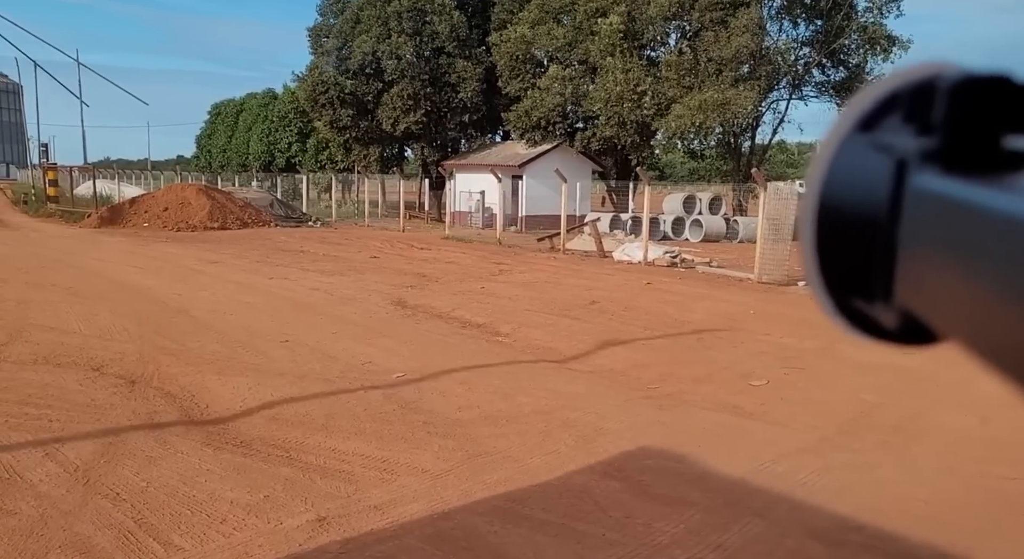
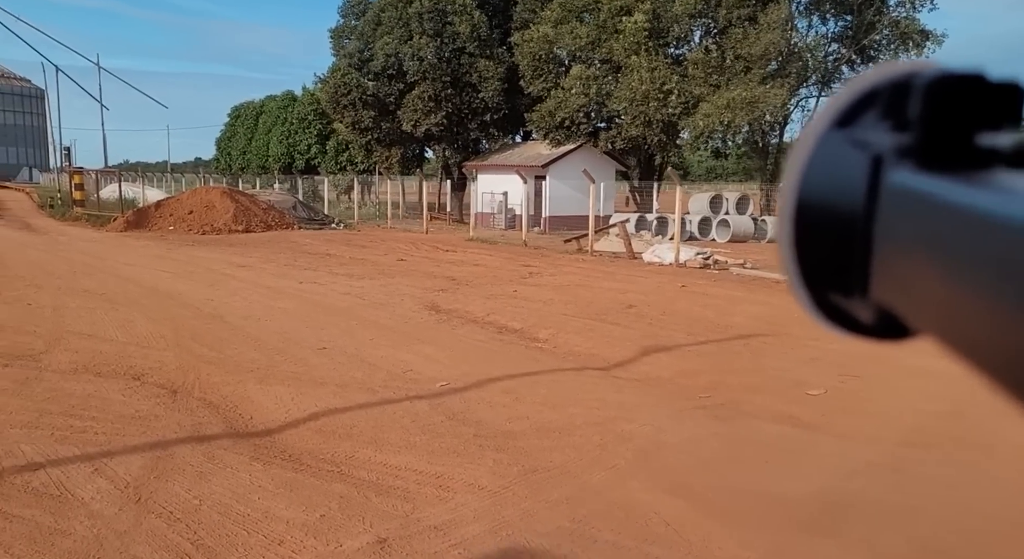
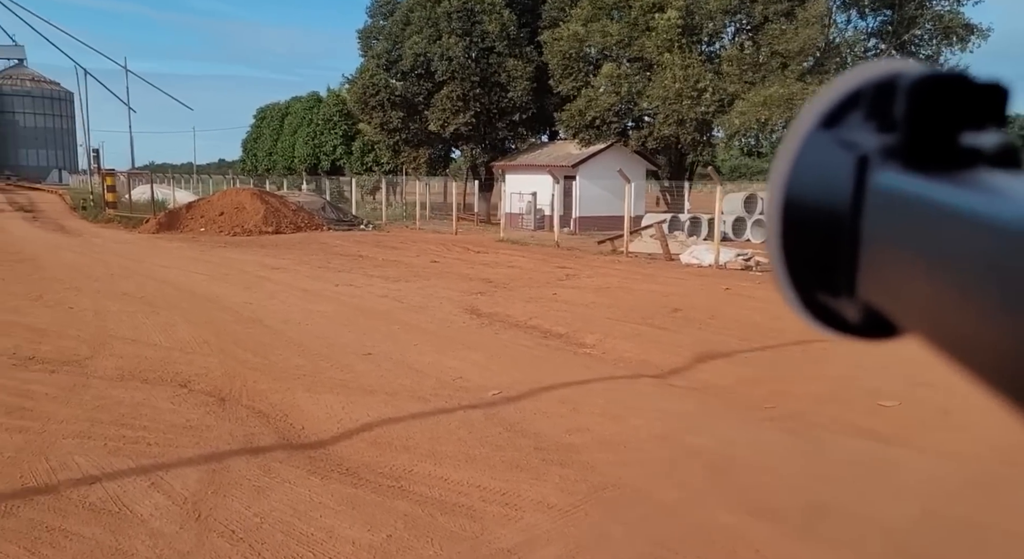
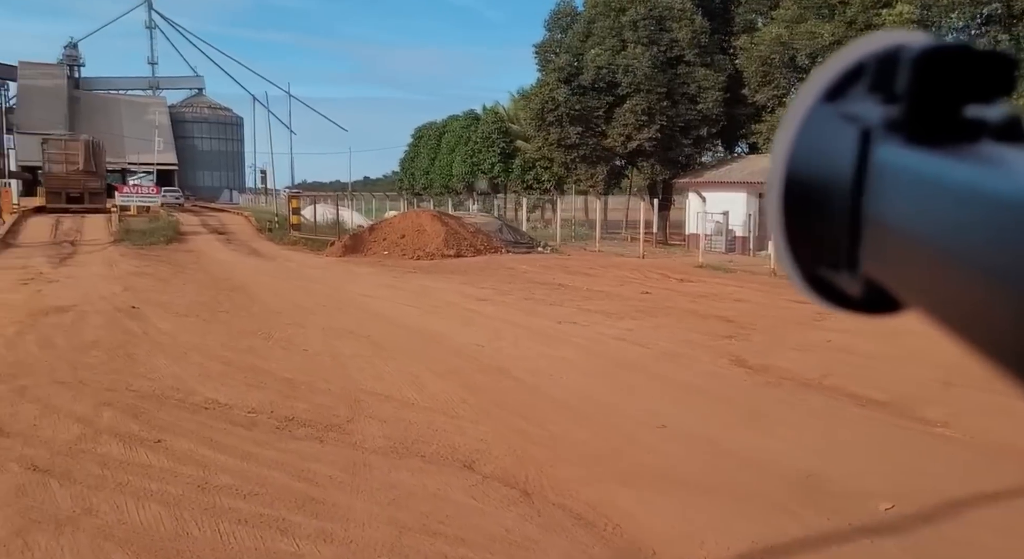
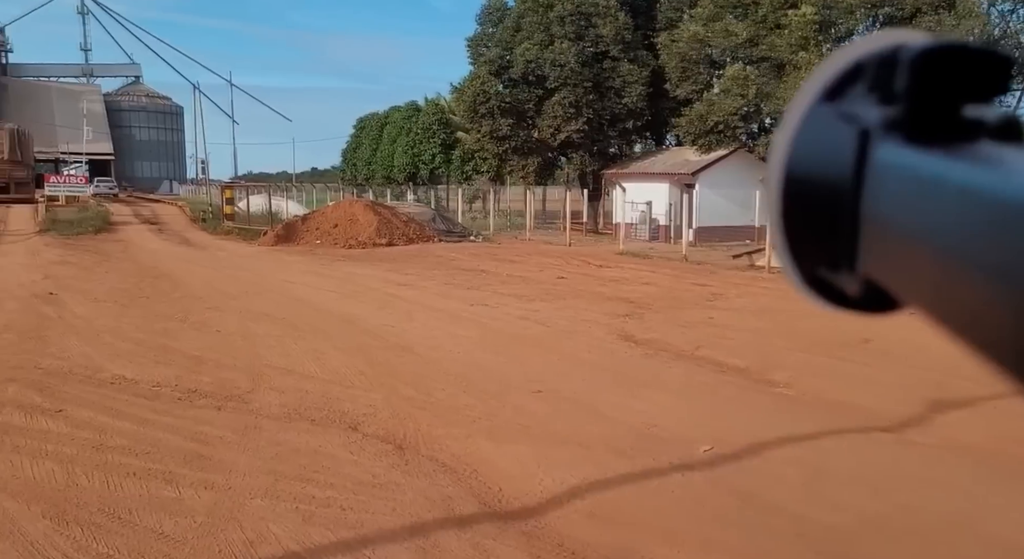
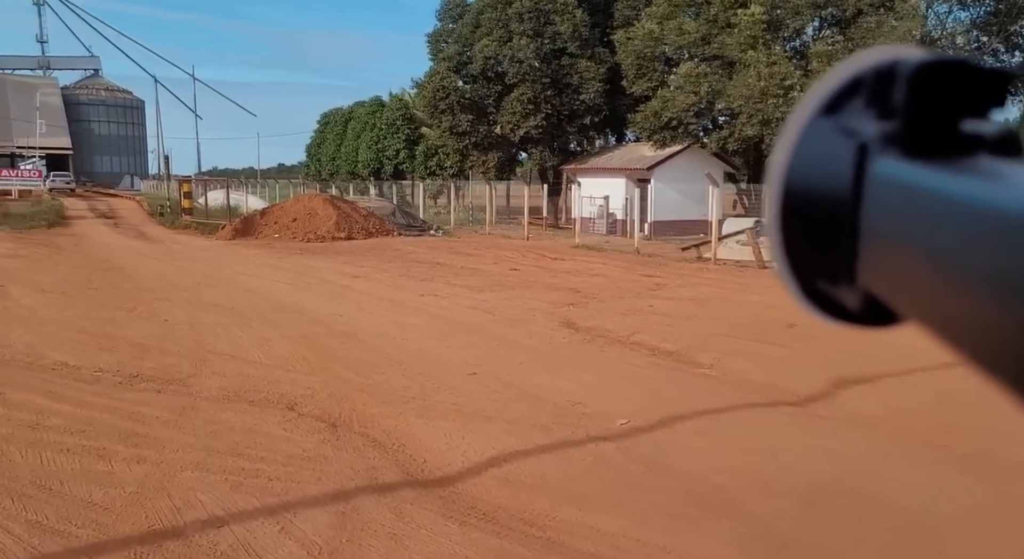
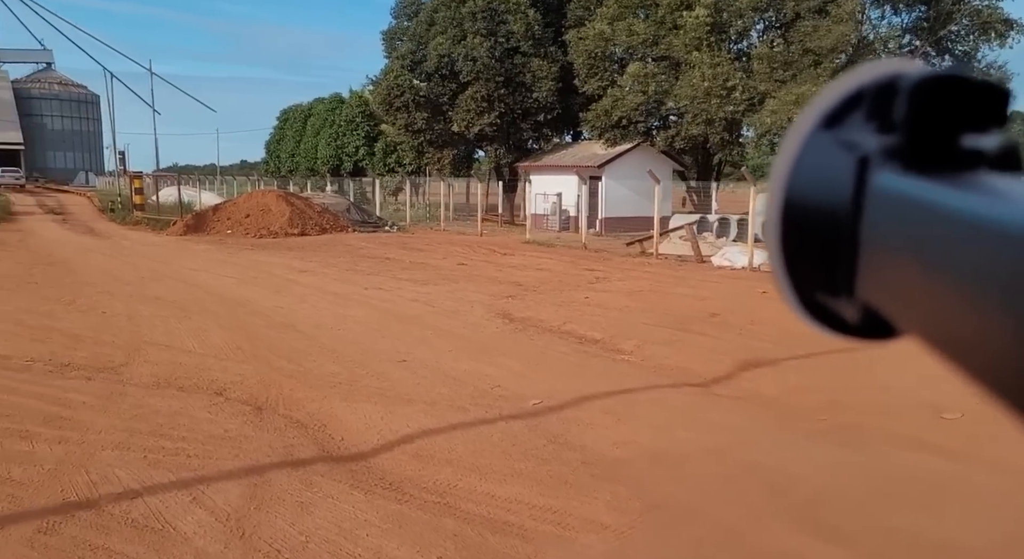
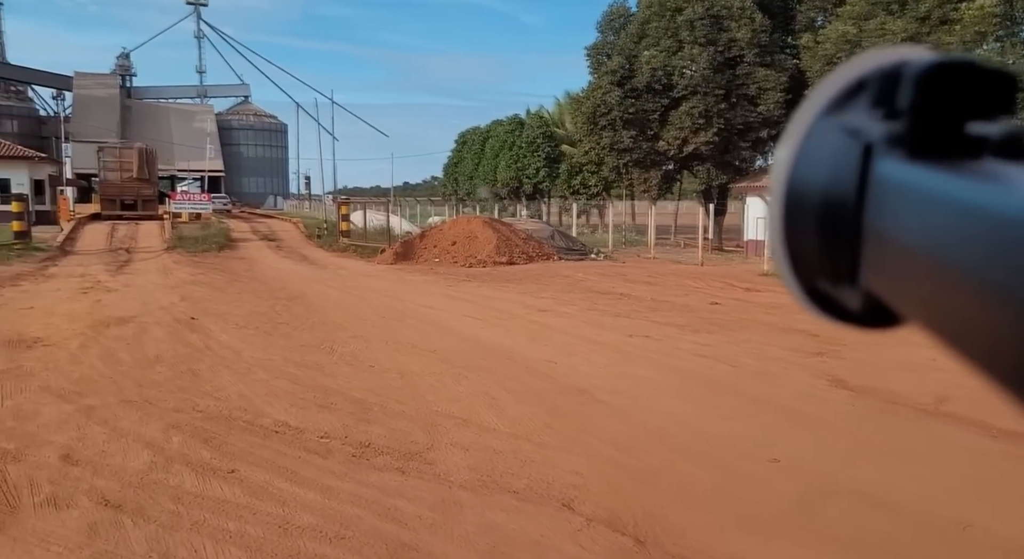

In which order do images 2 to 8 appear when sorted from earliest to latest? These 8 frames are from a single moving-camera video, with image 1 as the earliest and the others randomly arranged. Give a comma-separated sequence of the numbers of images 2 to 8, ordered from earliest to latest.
2, 3, 7, 6, 5, 4, 8
